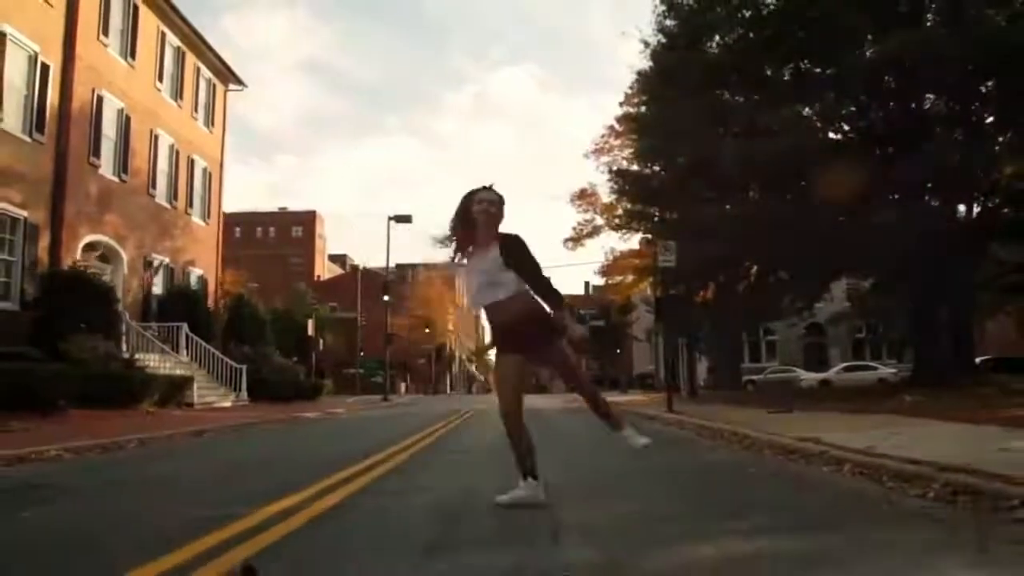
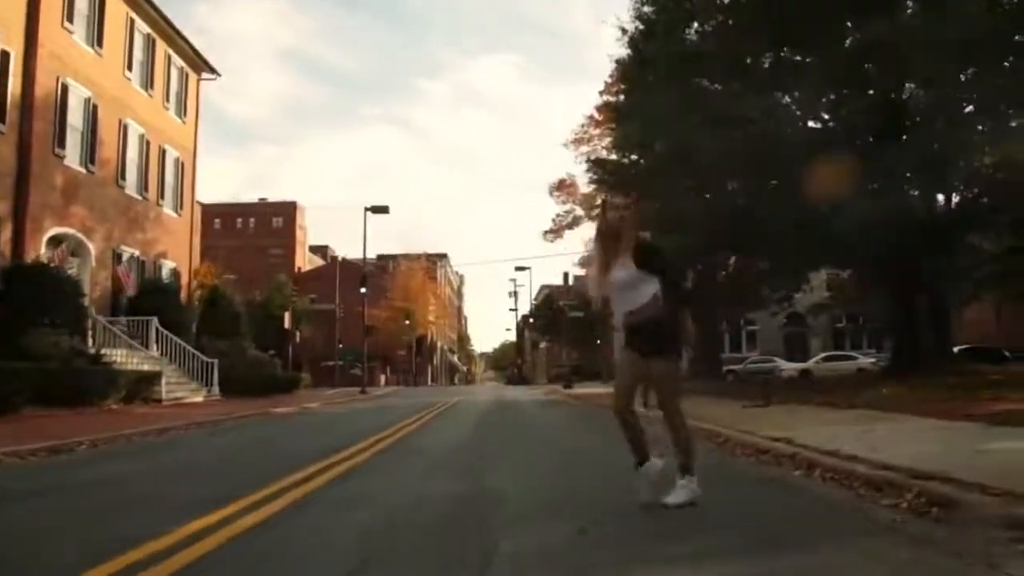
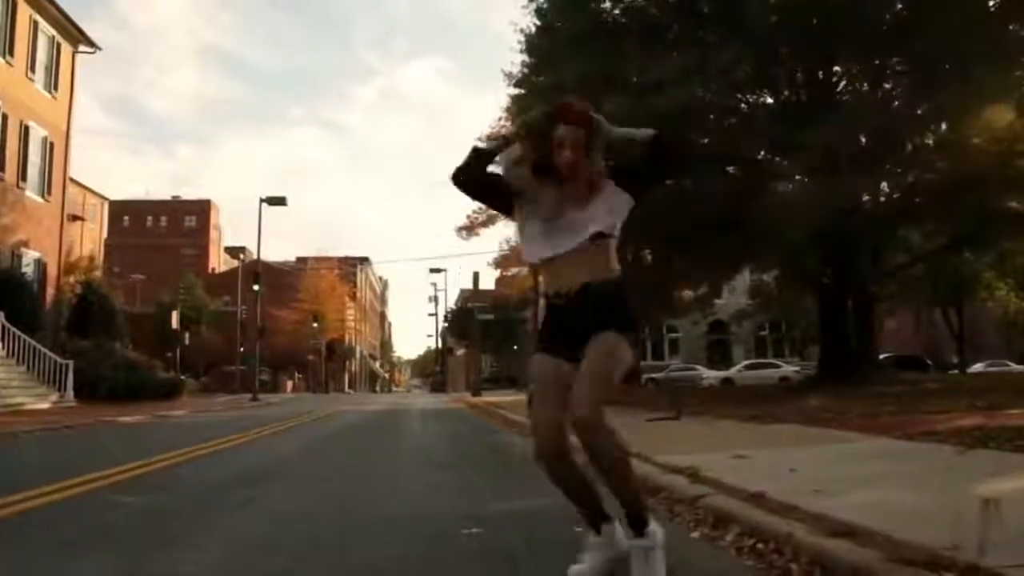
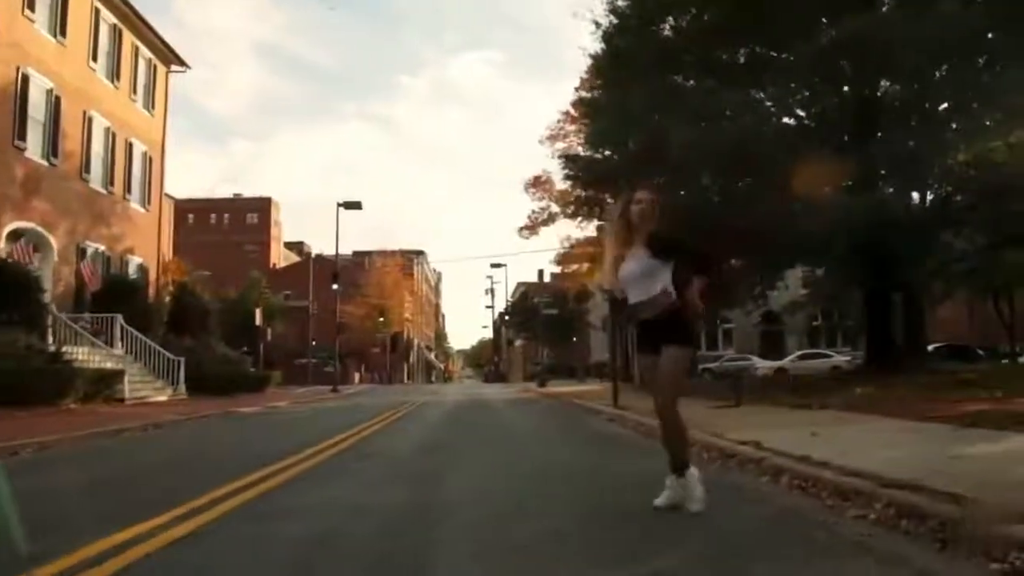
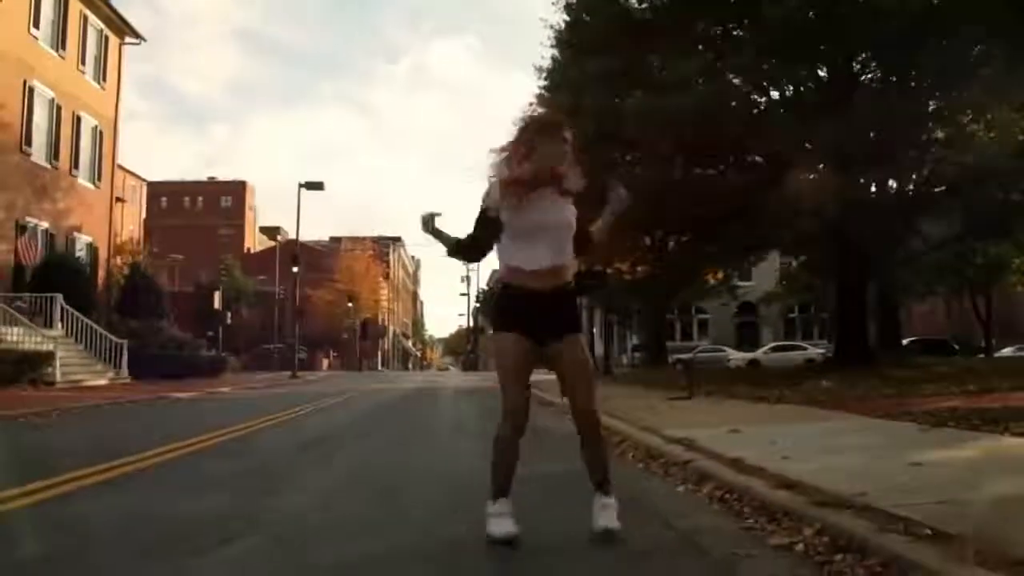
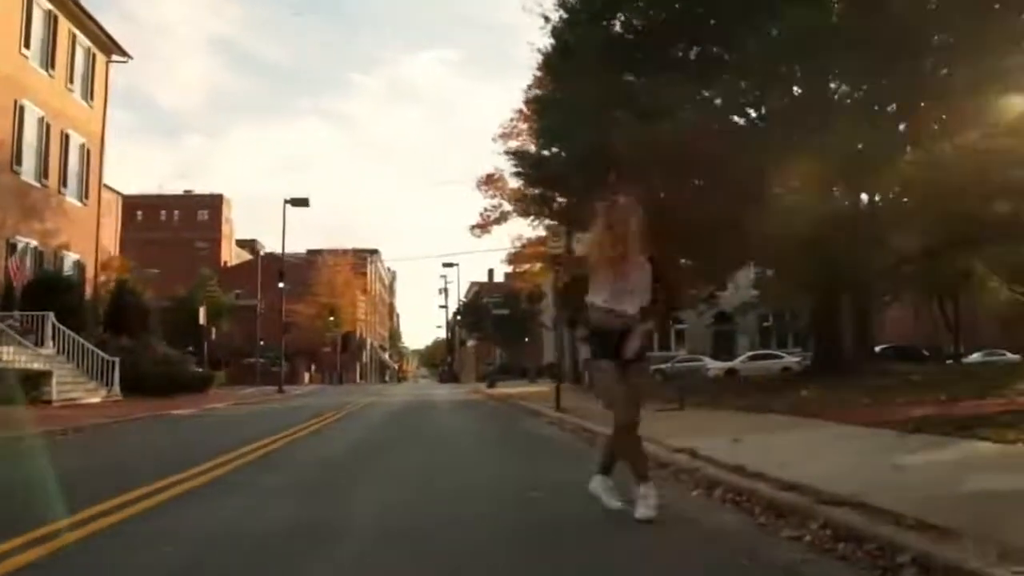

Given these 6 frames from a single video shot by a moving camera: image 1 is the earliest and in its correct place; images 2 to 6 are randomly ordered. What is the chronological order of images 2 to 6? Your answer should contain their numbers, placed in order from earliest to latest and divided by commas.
2, 4, 6, 3, 5
